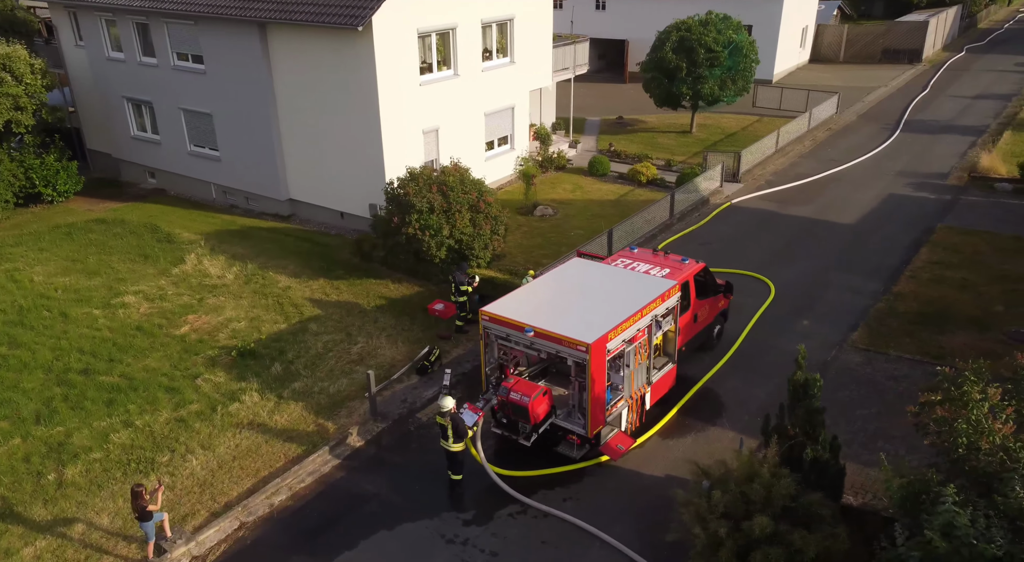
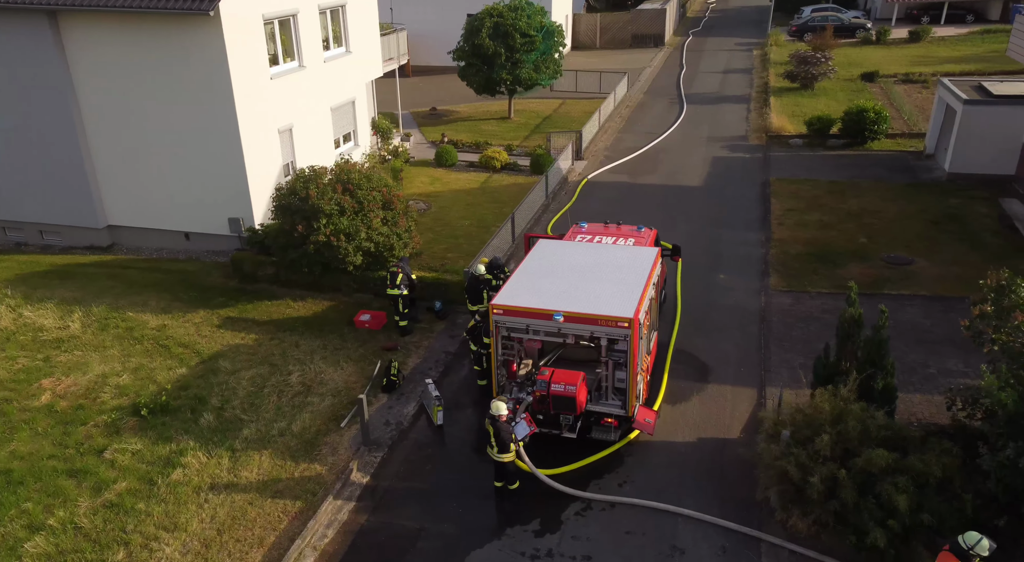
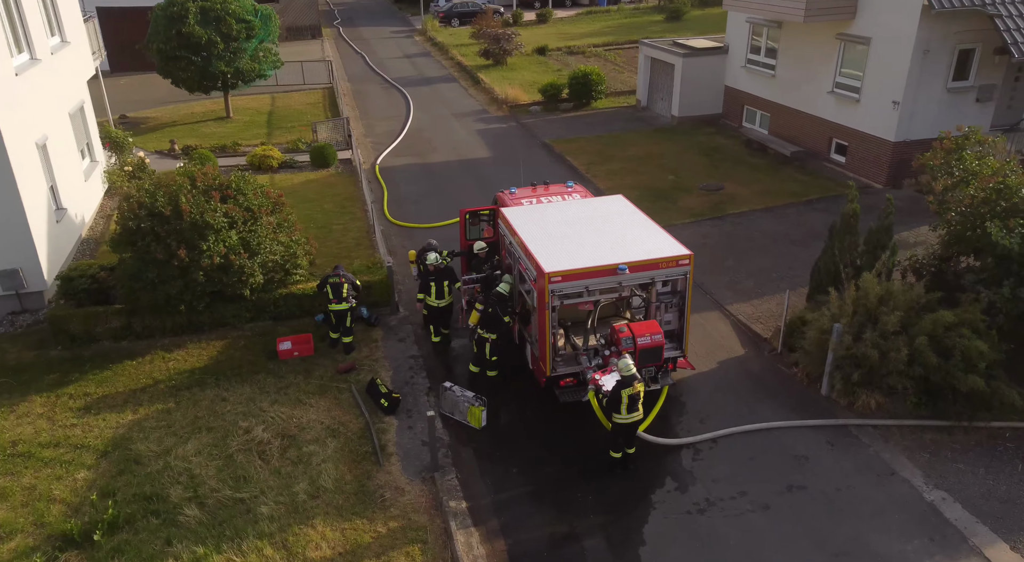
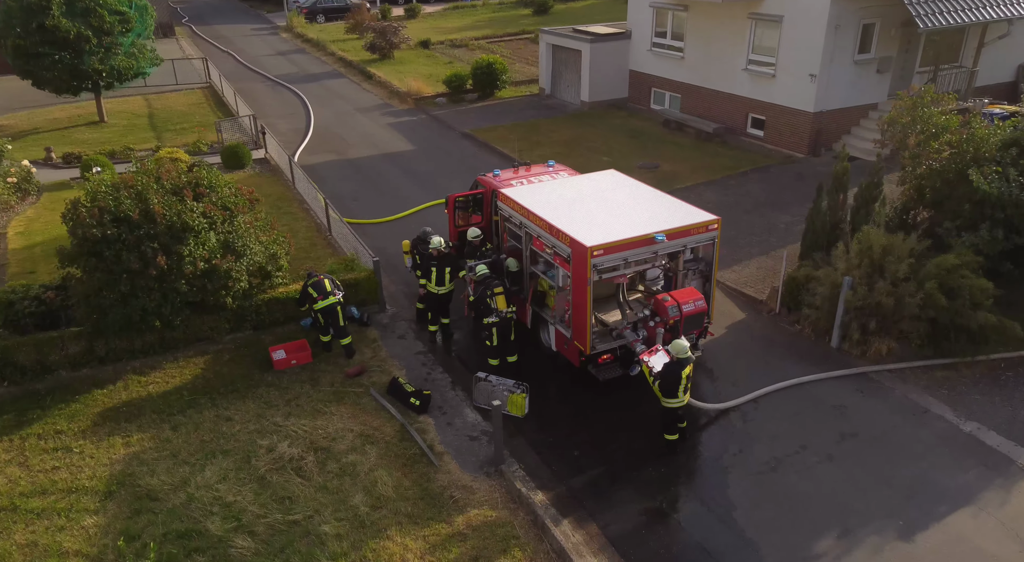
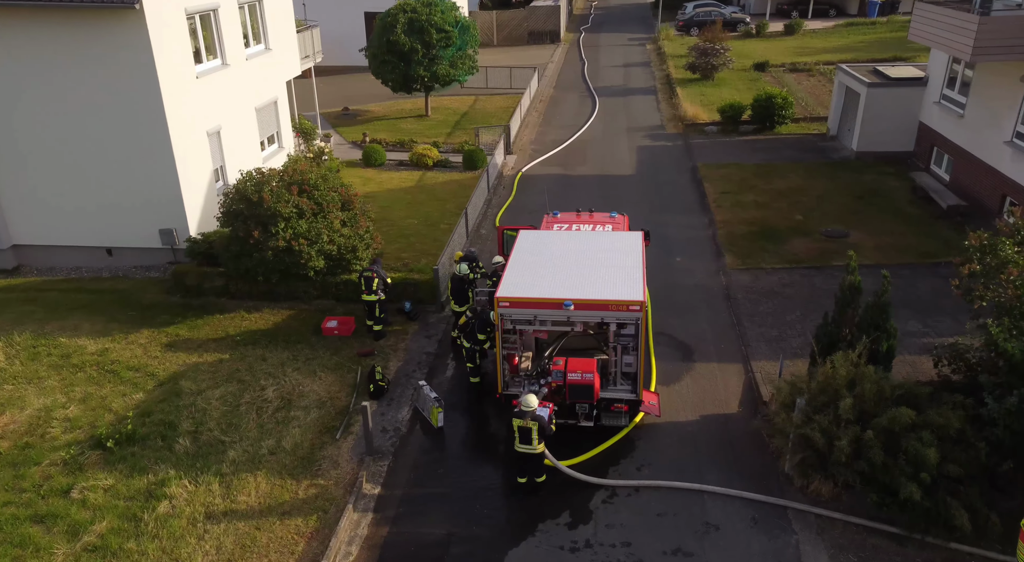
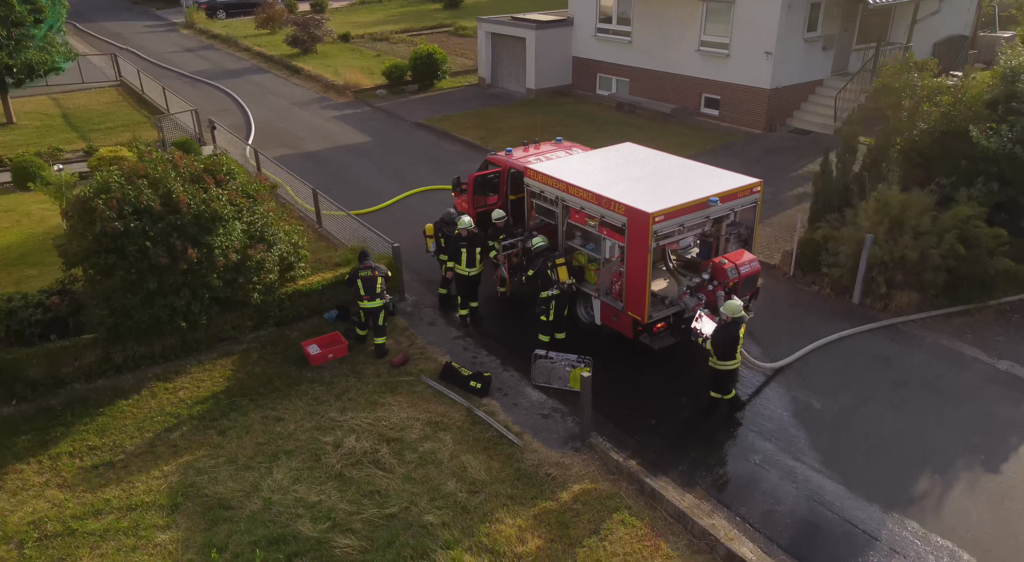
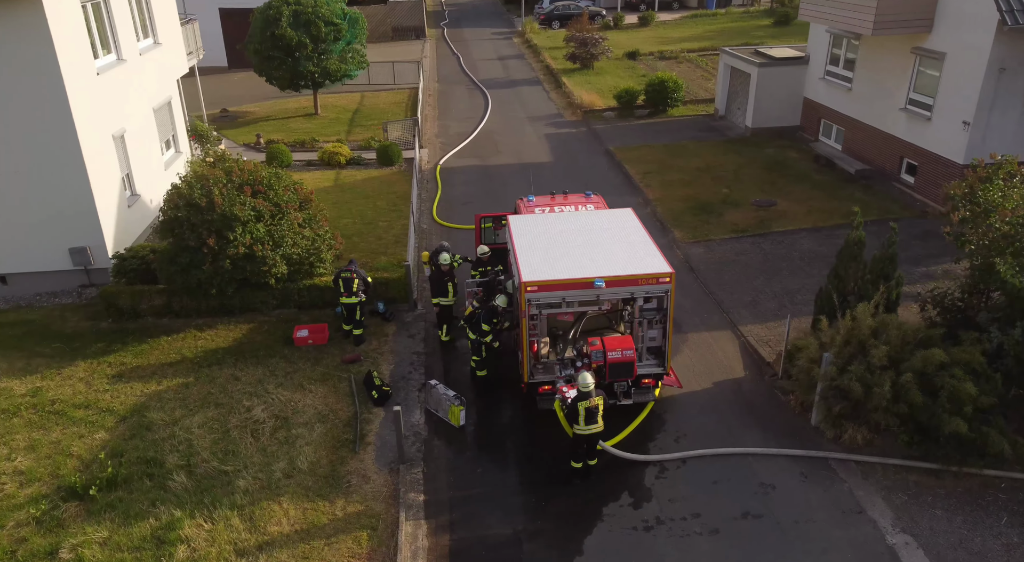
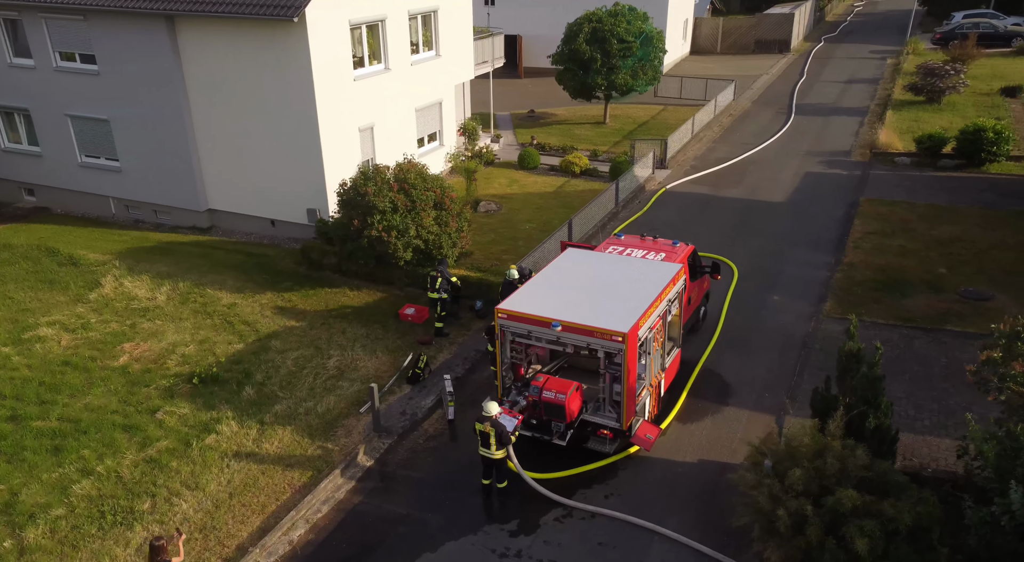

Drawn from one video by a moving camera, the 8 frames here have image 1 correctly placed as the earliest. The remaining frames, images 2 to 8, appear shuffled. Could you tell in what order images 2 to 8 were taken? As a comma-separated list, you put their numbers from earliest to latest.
8, 2, 5, 7, 3, 4, 6
